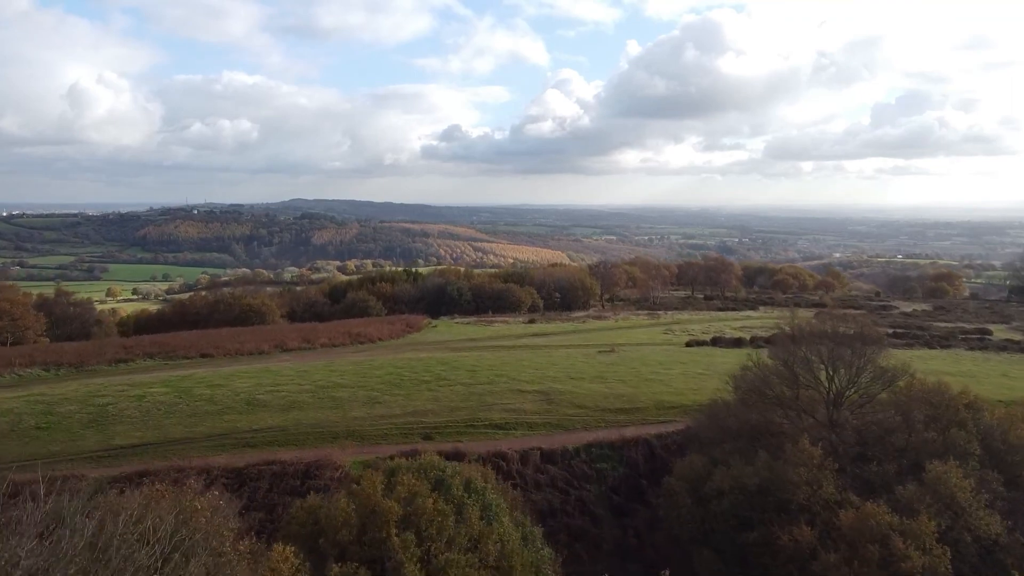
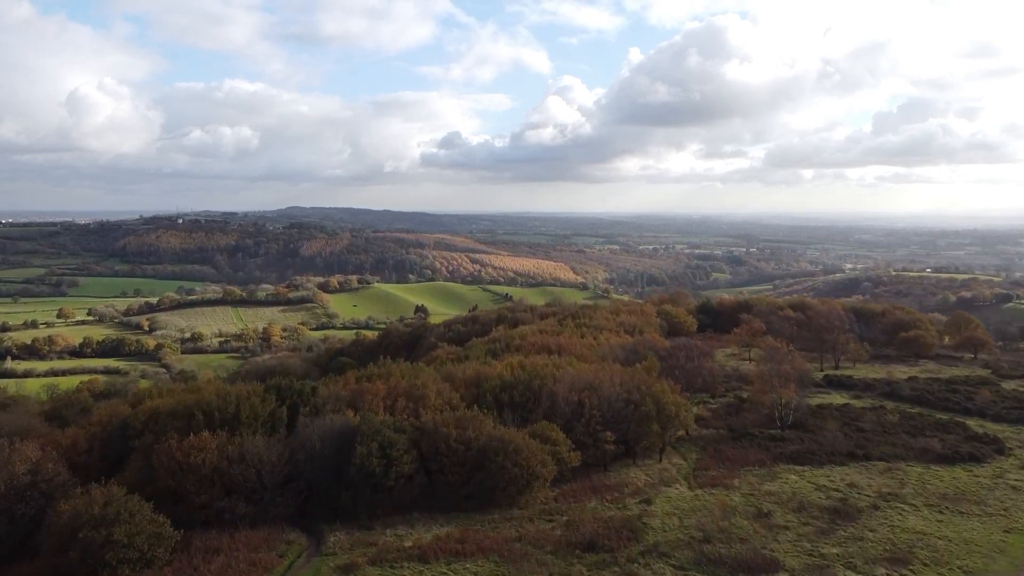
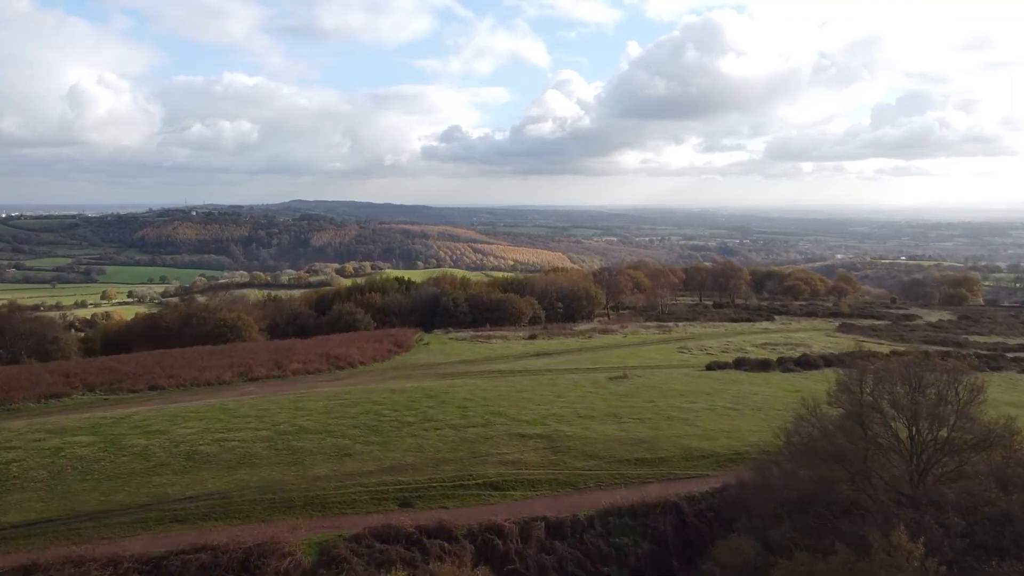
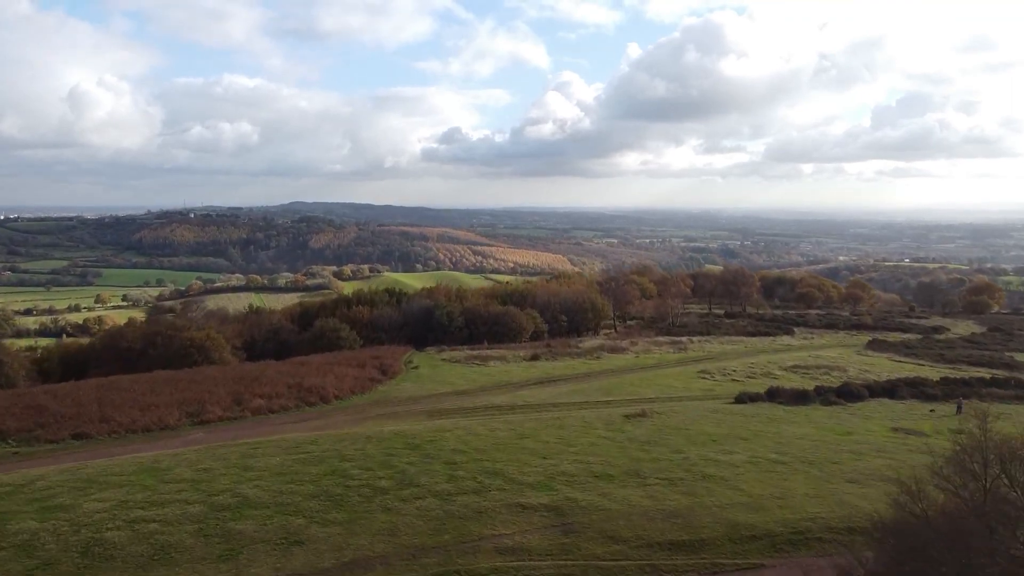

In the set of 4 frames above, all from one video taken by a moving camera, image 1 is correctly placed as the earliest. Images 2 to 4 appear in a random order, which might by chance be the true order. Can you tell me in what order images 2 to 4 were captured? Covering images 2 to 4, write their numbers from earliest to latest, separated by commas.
3, 4, 2
